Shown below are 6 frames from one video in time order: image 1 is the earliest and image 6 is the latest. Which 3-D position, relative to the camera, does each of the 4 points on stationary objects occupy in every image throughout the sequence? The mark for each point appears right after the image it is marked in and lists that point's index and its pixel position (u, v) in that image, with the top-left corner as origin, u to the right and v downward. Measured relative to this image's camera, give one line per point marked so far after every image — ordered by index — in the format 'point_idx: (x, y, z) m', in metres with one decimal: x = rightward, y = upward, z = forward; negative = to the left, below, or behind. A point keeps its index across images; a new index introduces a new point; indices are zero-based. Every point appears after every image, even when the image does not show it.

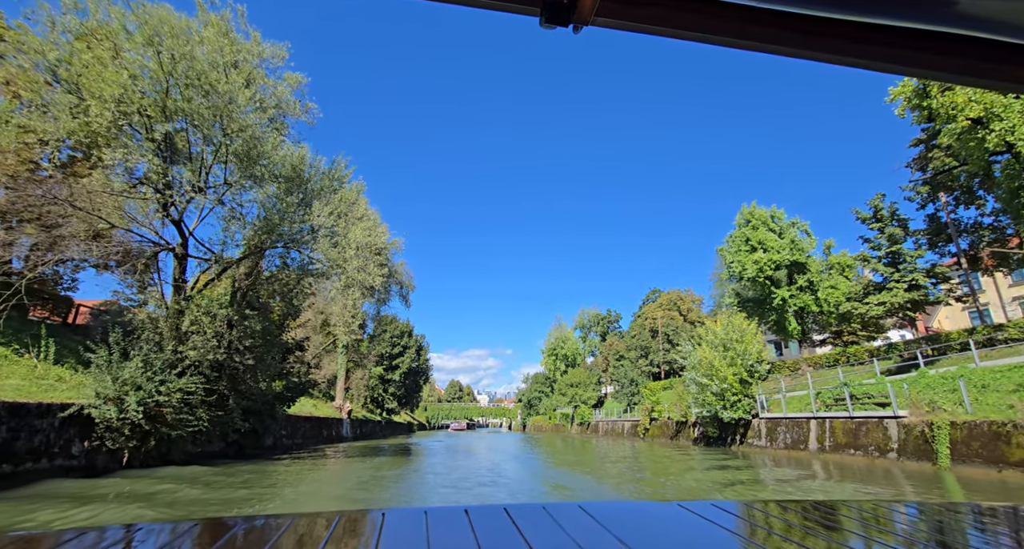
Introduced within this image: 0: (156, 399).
0: (-8.9, -3.1, +11.8) m
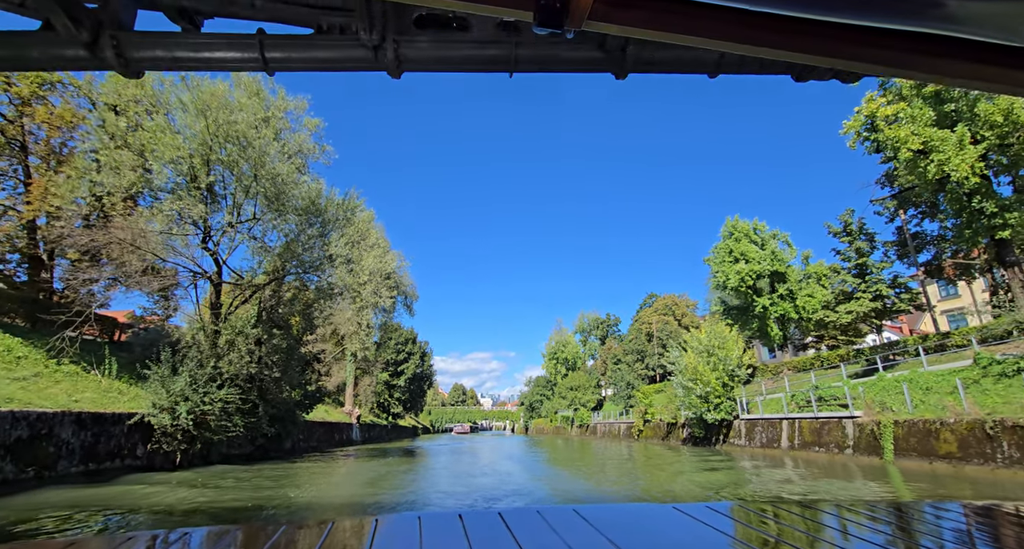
0: (-9.1, -3.9, +13.9) m
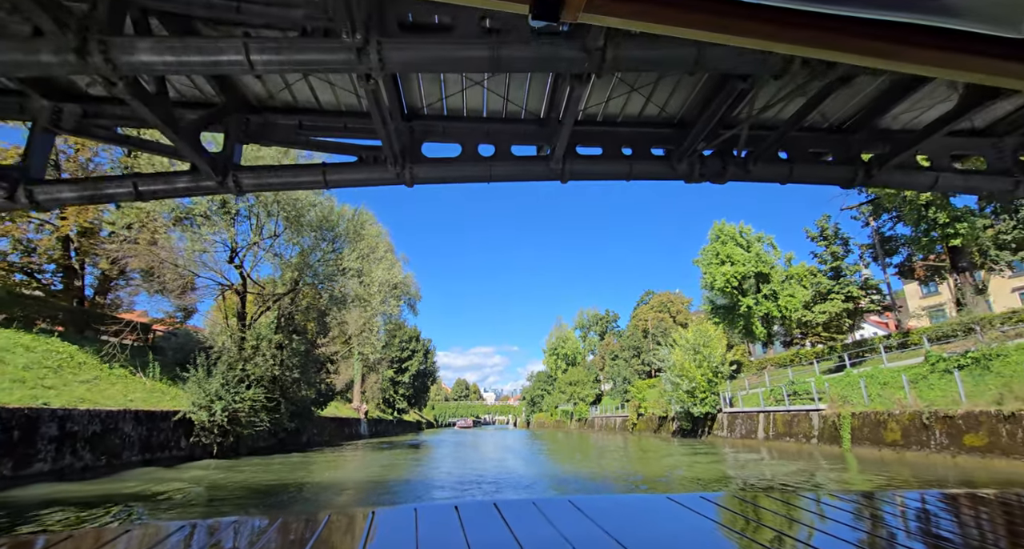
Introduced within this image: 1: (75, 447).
0: (-9.3, -4.4, +15.8) m
1: (-10.0, -3.9, +10.9) m
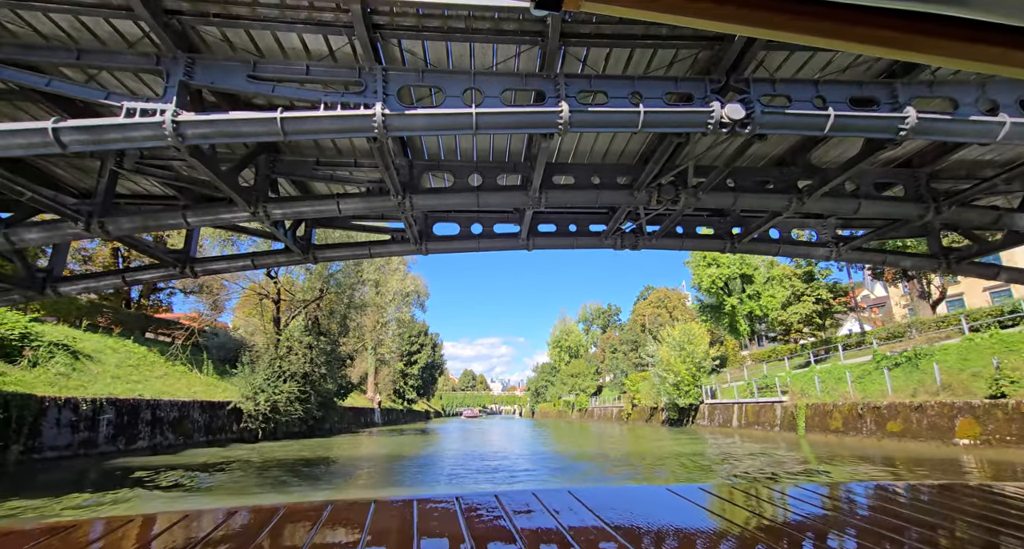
0: (-9.4, -4.8, +18.9) m
1: (-10.3, -4.5, +13.9) m
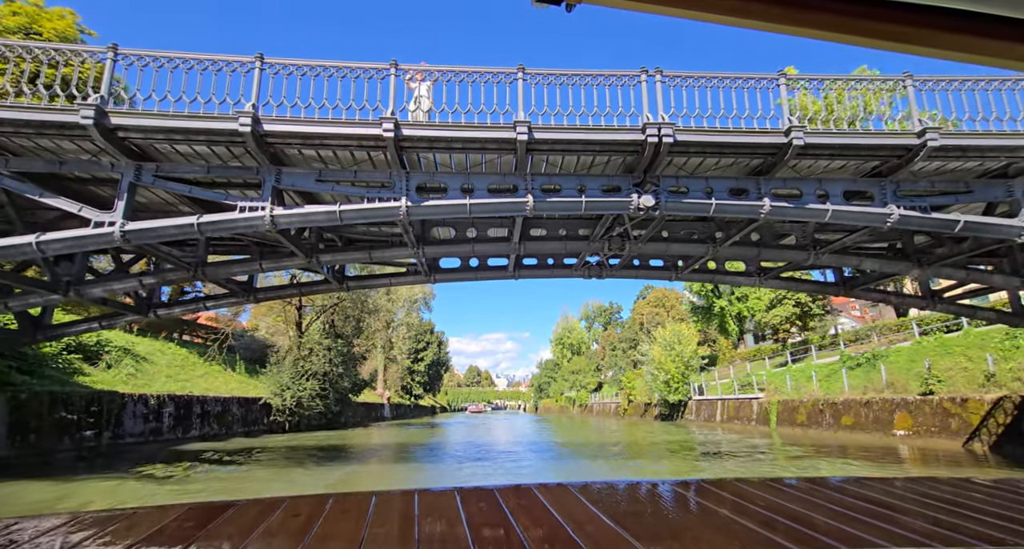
0: (-9.5, -5.3, +21.2) m
1: (-10.4, -5.0, +16.3) m
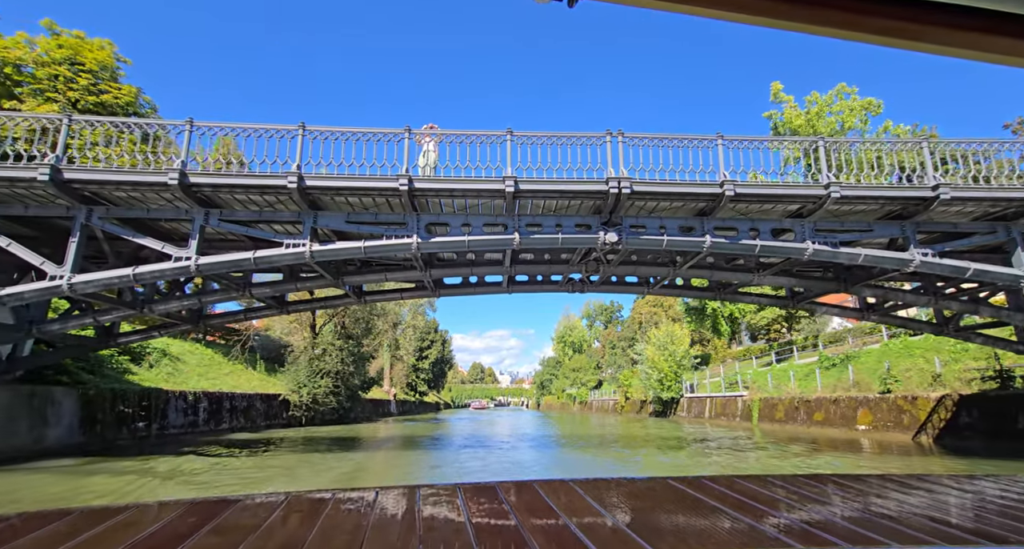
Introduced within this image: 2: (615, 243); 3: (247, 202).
0: (-9.6, -5.6, +23.0) m
1: (-10.5, -5.3, +18.1) m
2: (+1.9, +0.6, +8.7) m
3: (-4.7, +1.3, +8.4) m
